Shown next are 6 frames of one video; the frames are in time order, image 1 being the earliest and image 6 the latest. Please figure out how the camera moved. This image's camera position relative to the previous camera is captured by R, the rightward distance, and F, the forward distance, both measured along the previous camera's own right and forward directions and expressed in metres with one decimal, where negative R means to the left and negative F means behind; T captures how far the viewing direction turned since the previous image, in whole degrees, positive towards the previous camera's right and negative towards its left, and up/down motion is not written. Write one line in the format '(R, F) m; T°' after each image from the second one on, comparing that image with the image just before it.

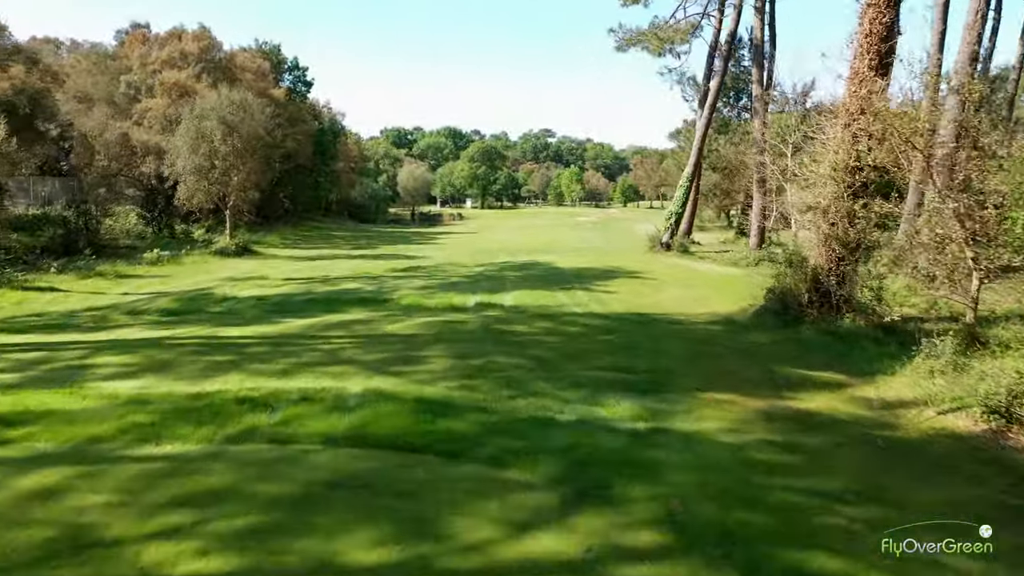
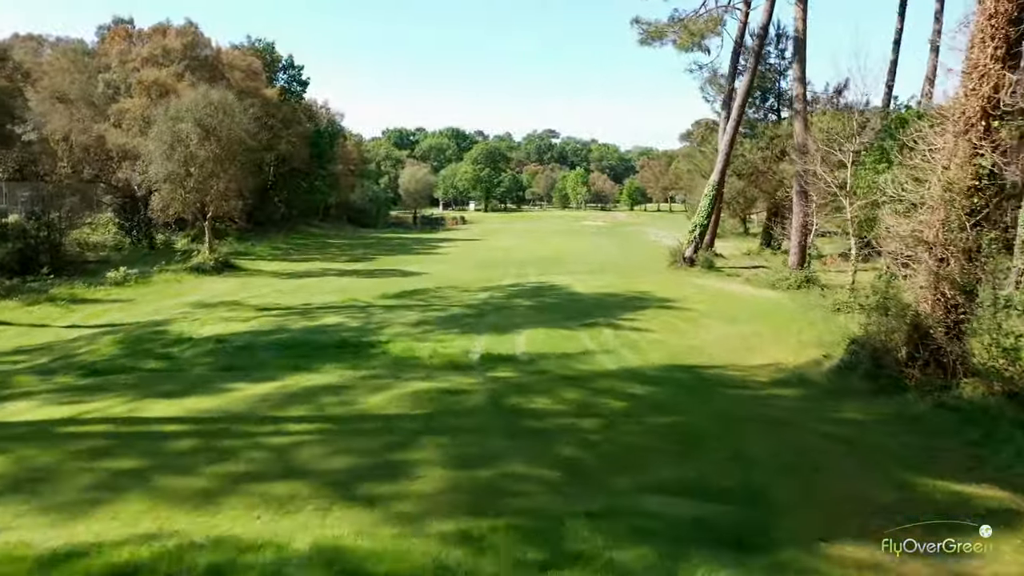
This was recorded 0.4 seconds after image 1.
(-0.2, +2.5) m; 0°
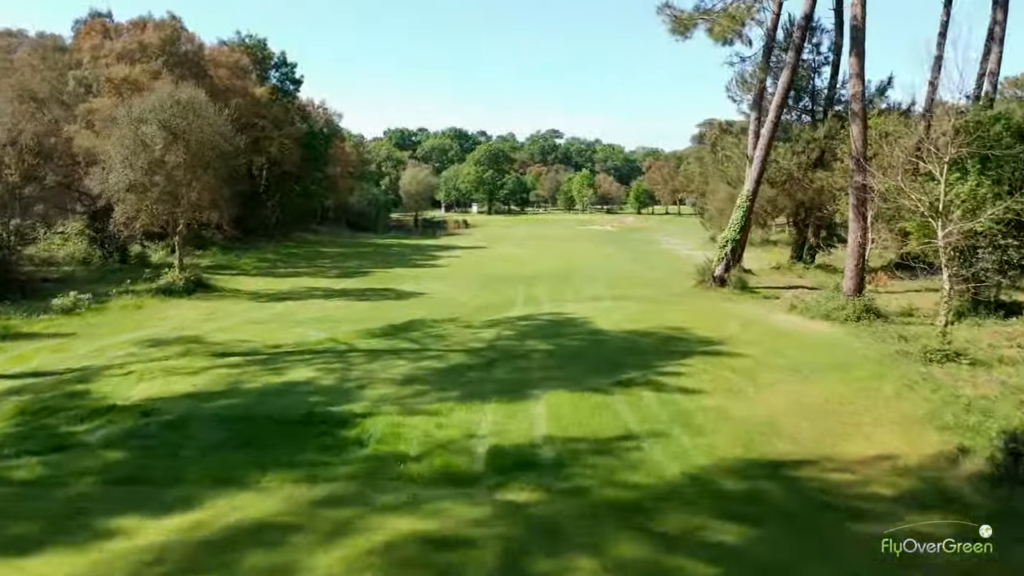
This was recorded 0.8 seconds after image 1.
(-0.2, +2.7) m; 0°
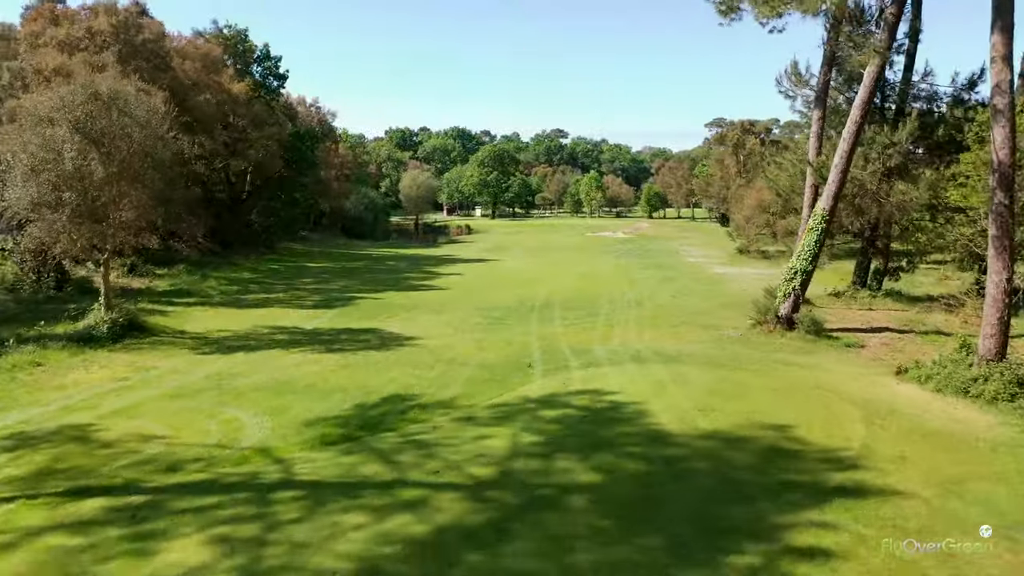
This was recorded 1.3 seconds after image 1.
(-0.2, +4.5) m; 0°
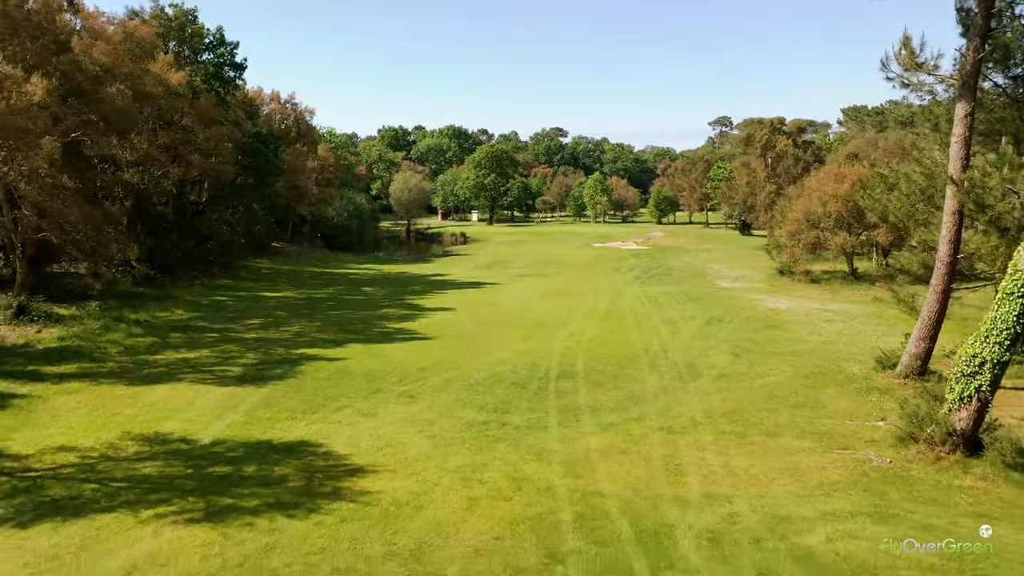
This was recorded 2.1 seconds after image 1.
(-0.2, +6.8) m; 0°
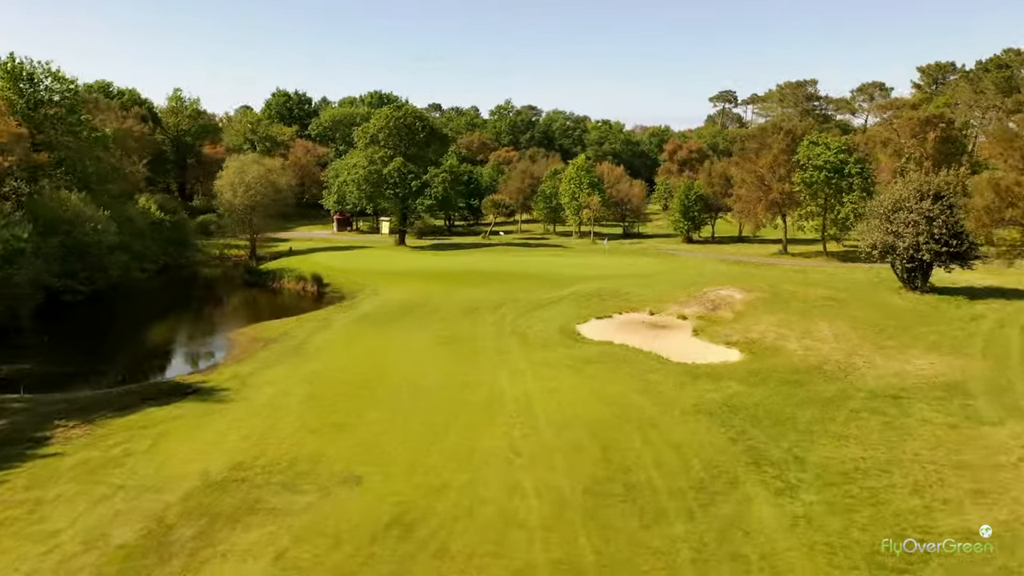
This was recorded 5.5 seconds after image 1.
(+3.9, +38.3) m; +2°
